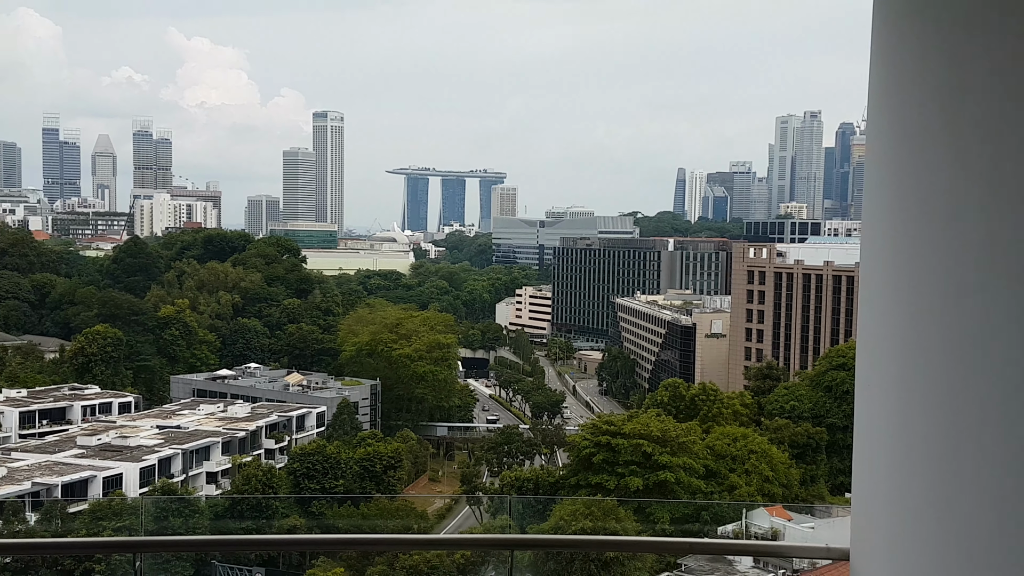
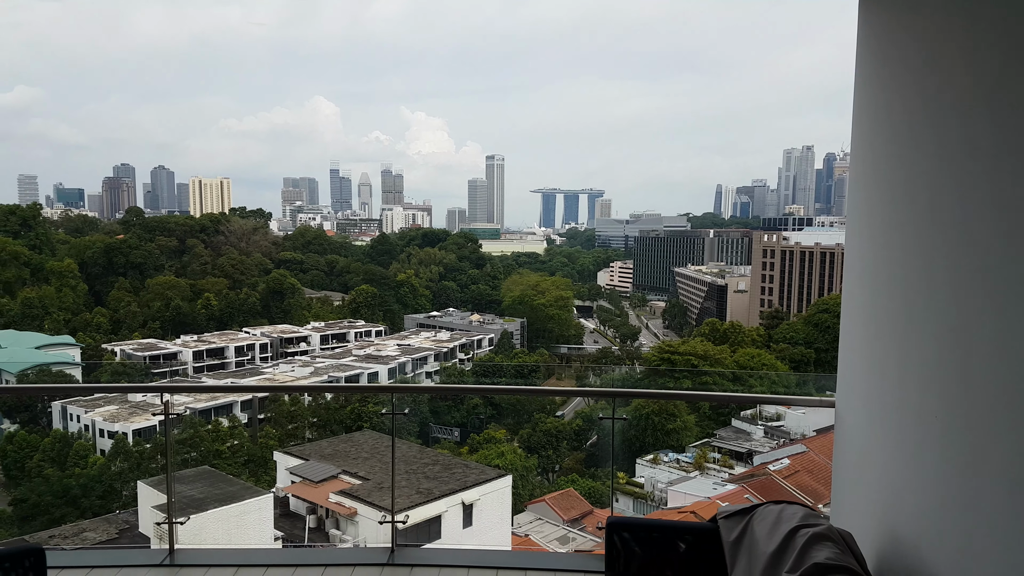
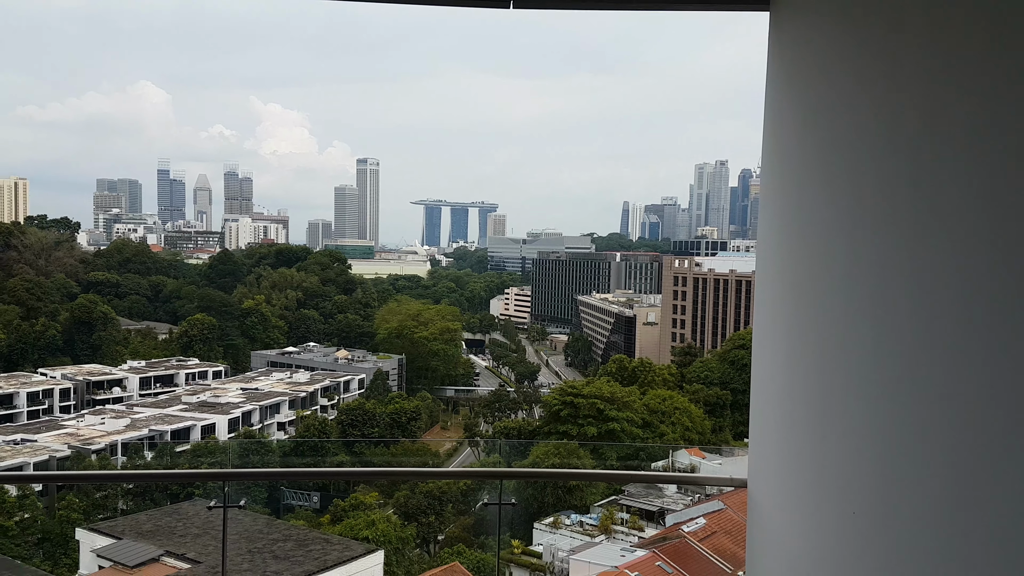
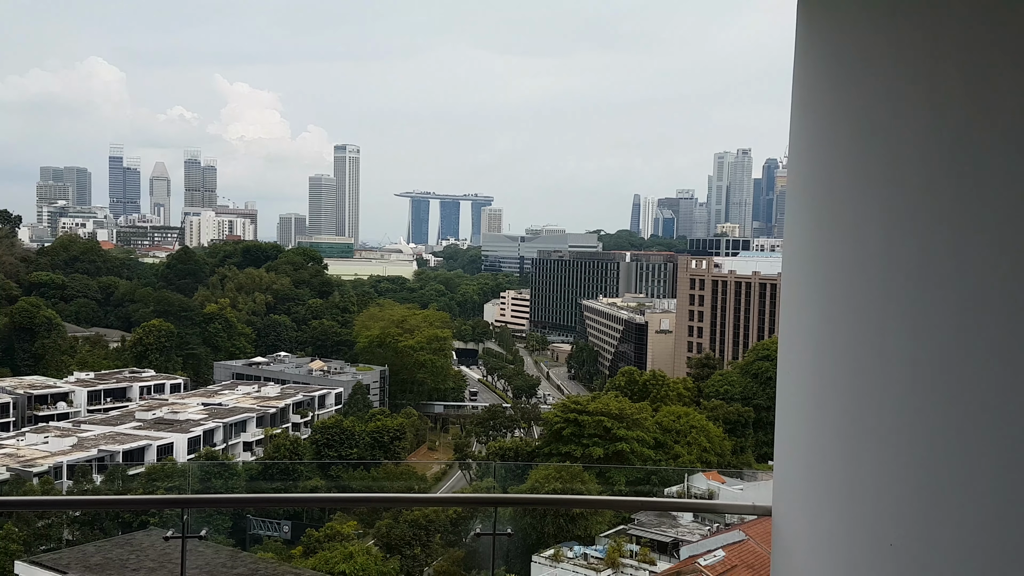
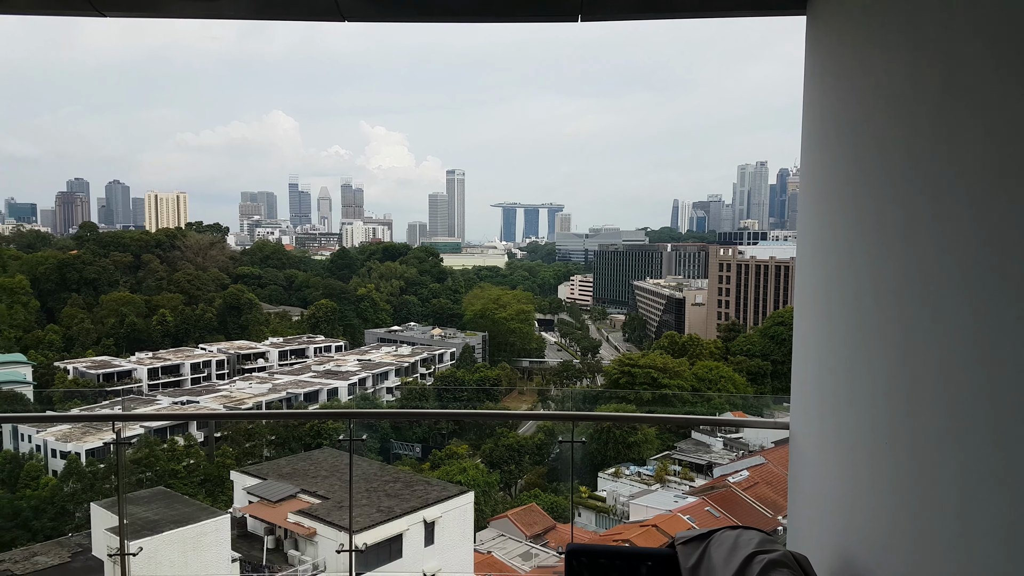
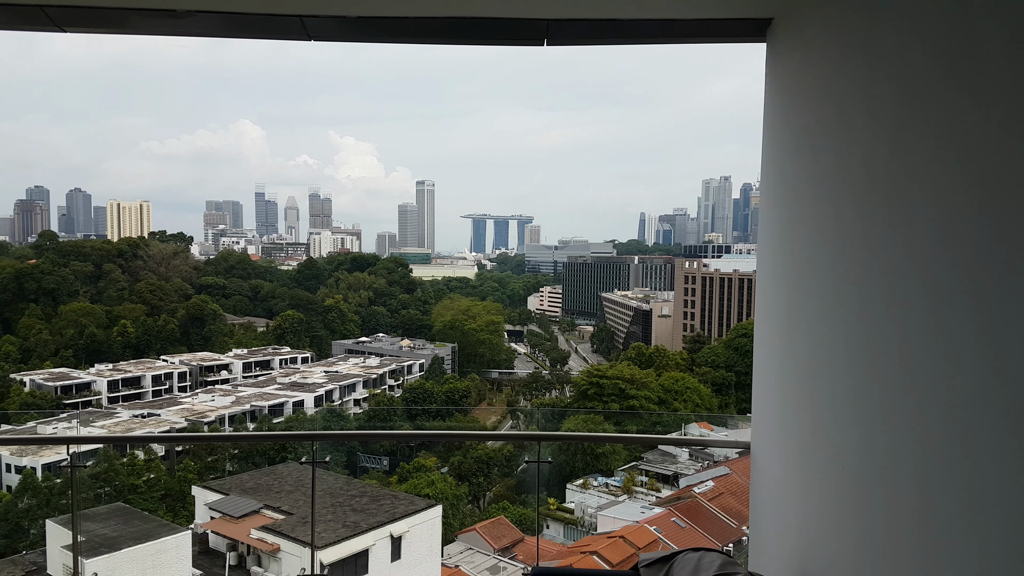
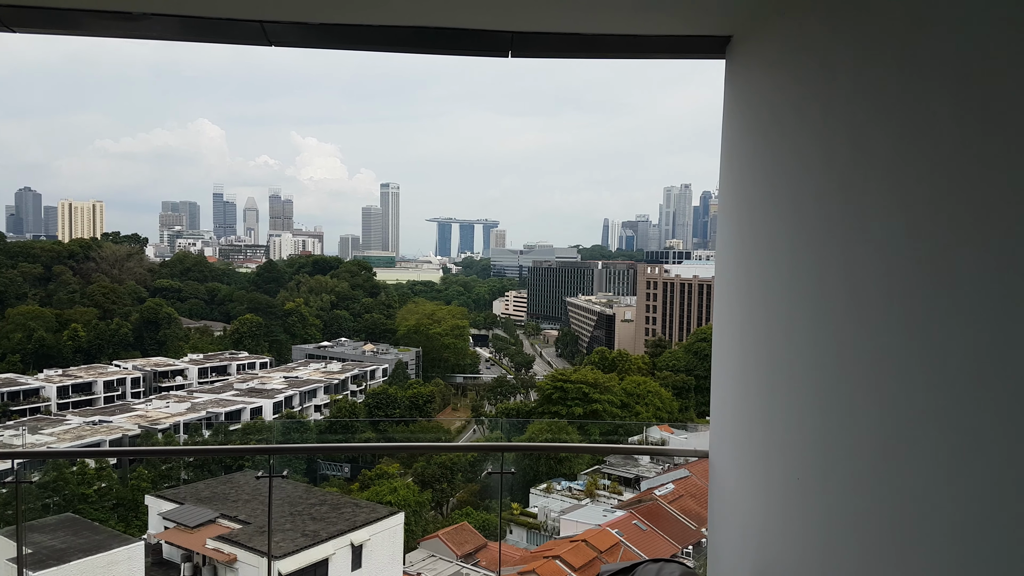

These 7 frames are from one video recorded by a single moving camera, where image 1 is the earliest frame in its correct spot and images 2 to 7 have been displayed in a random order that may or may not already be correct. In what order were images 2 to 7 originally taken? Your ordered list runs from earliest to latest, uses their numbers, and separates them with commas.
4, 3, 7, 6, 5, 2
